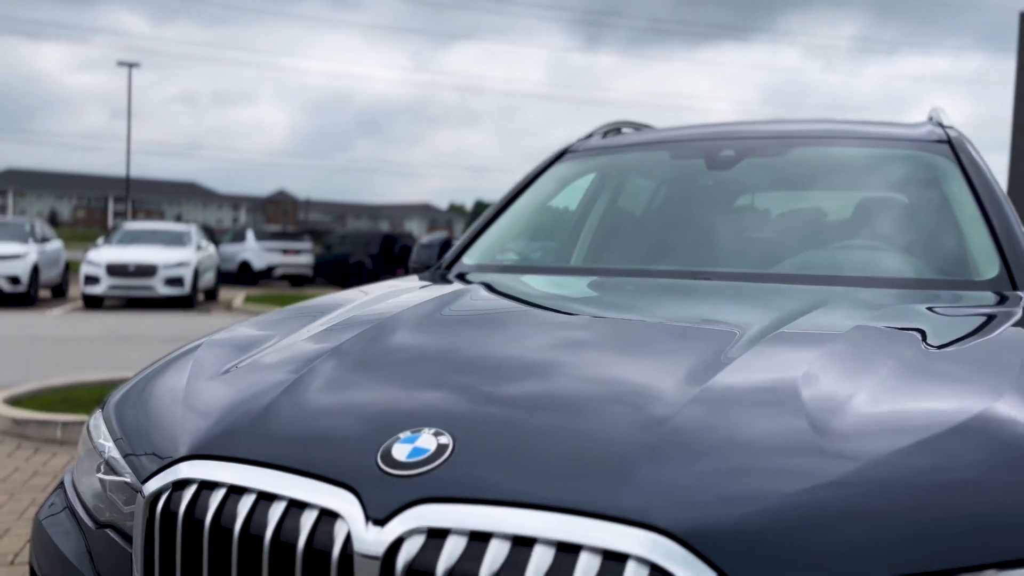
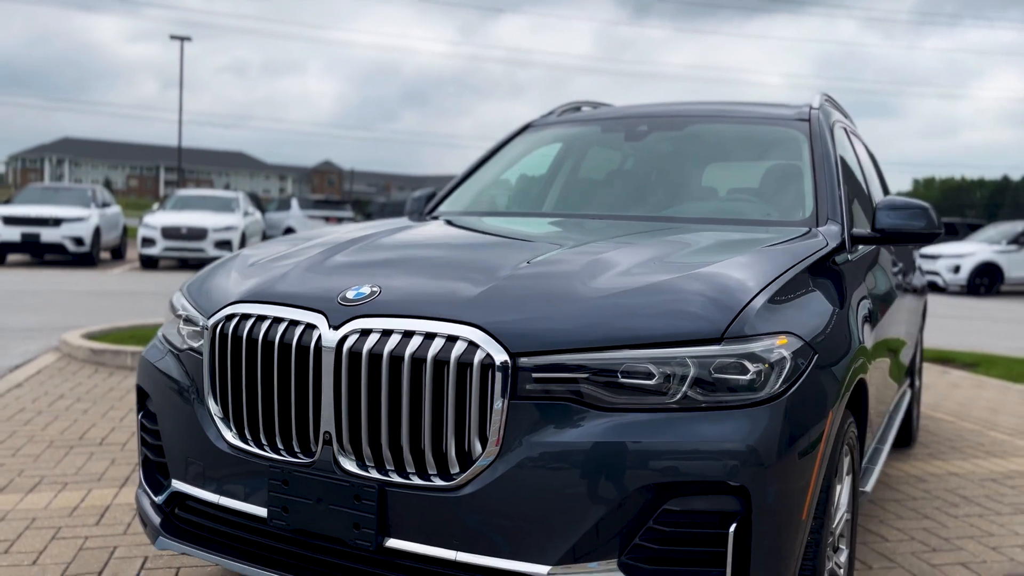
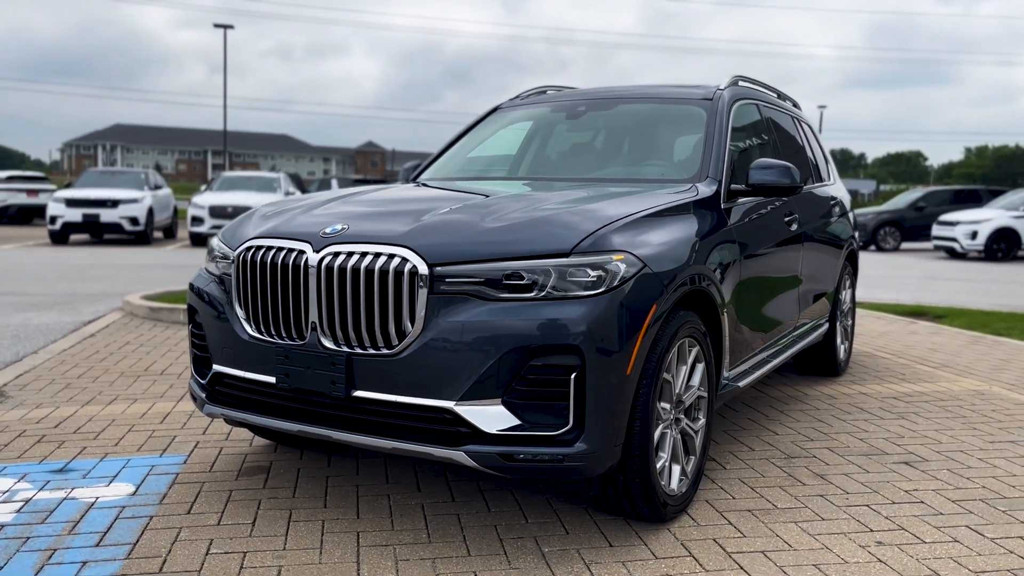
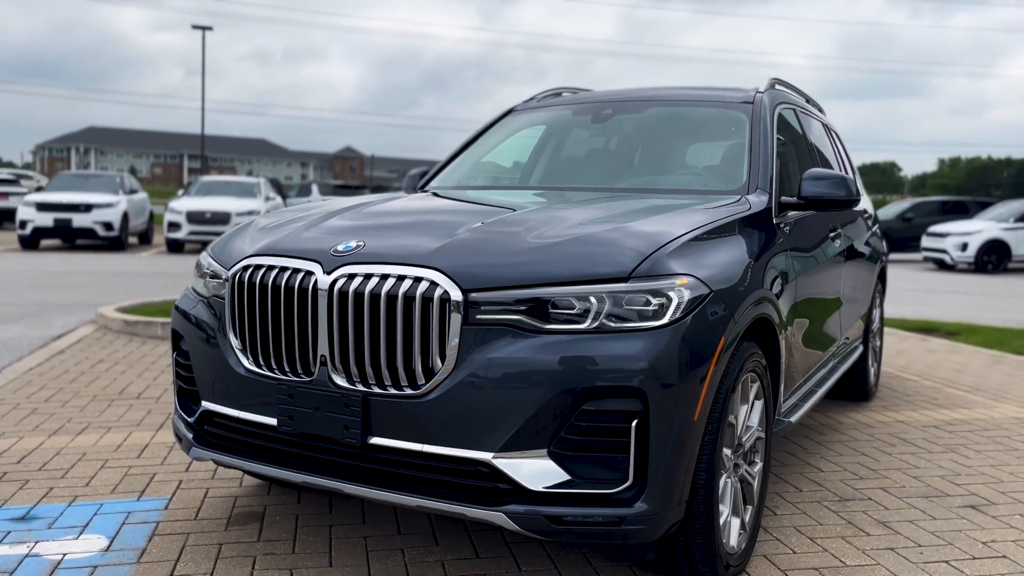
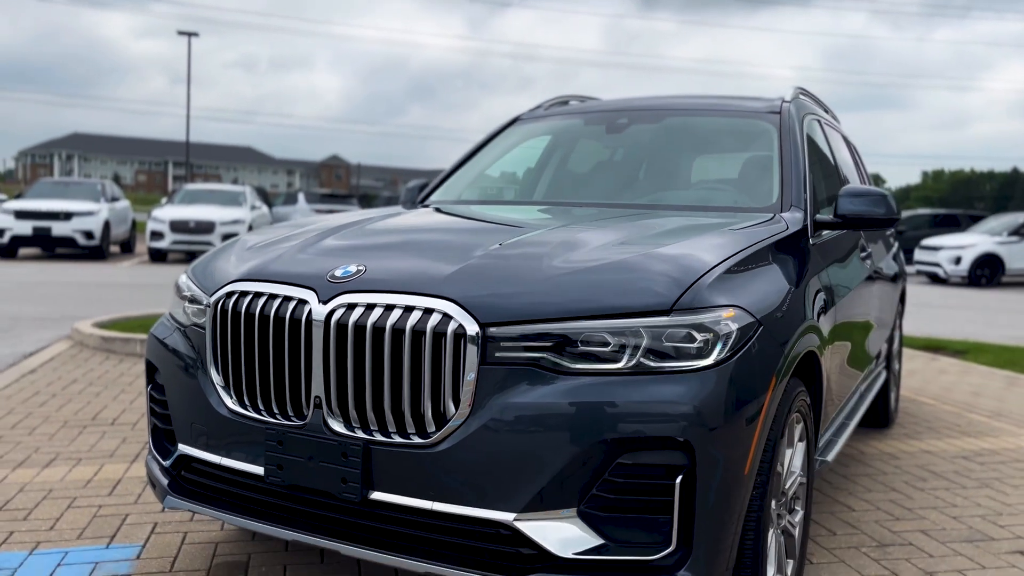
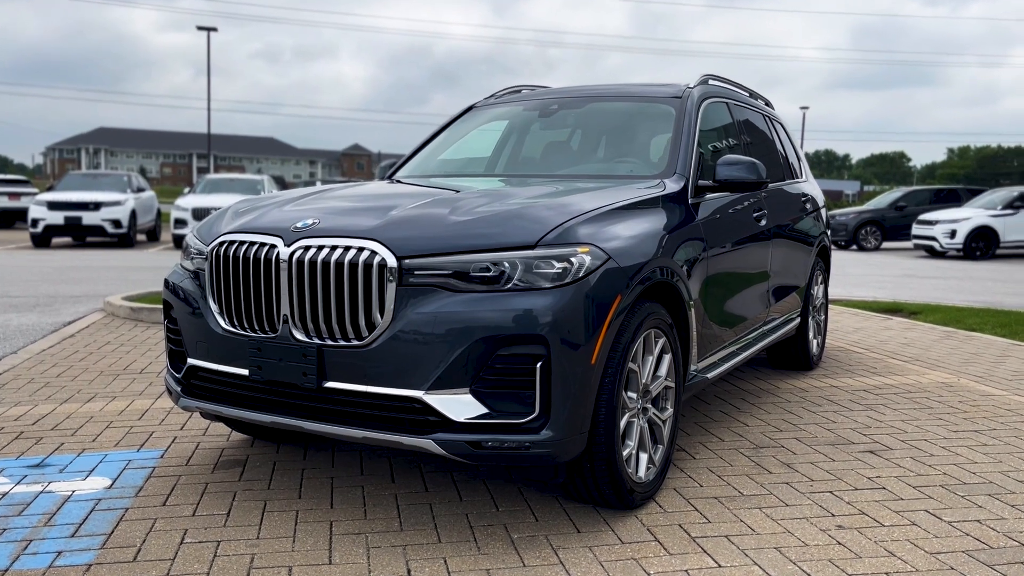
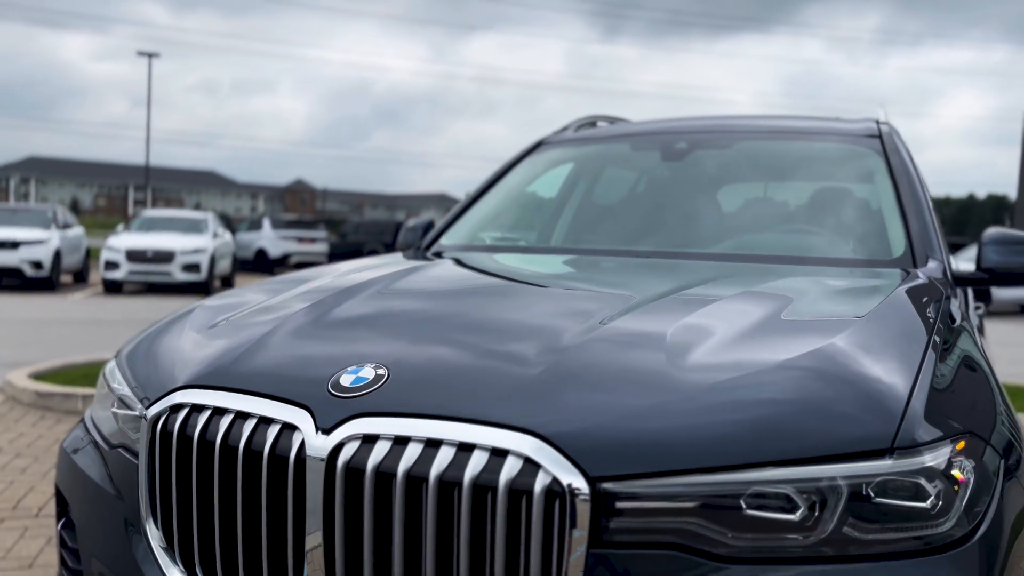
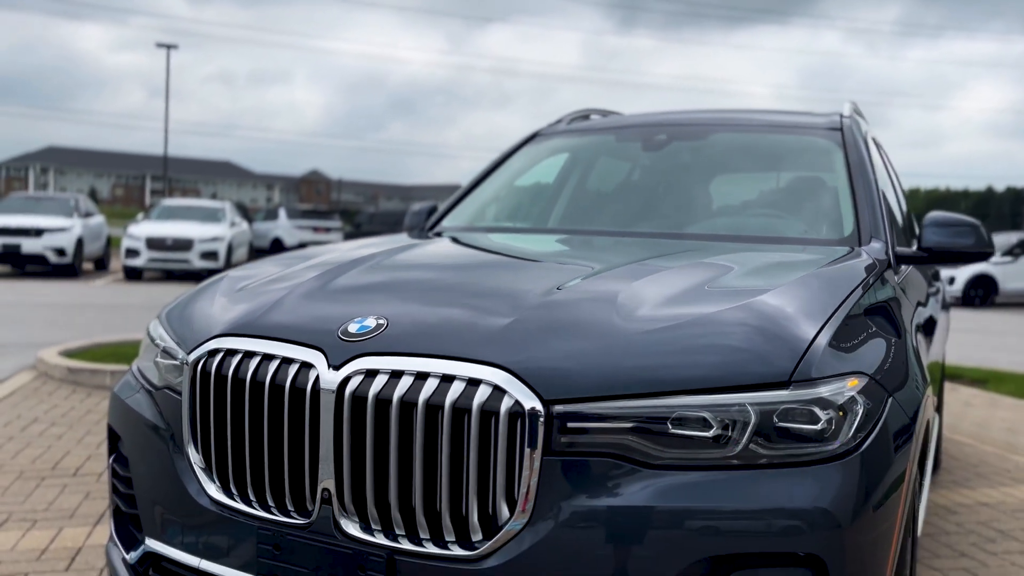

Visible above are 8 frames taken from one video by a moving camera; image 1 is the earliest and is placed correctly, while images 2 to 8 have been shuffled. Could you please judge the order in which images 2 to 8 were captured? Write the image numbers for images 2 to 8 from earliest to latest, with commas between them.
7, 8, 2, 5, 4, 3, 6
